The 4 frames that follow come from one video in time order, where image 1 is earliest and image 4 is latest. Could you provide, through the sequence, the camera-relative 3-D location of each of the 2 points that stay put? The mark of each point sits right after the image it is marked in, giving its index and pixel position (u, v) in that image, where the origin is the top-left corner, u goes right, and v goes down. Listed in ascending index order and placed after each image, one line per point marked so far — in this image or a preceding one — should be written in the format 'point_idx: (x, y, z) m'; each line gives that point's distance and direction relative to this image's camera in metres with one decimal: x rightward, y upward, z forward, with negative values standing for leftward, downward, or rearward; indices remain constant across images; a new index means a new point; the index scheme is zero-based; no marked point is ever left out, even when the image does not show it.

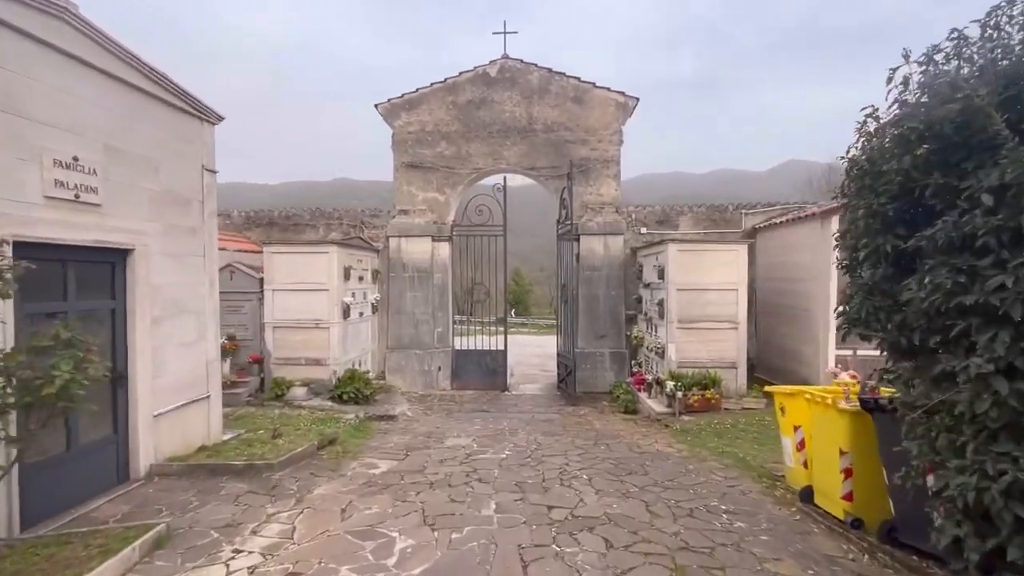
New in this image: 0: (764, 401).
0: (+4.4, -2.0, +8.6) m
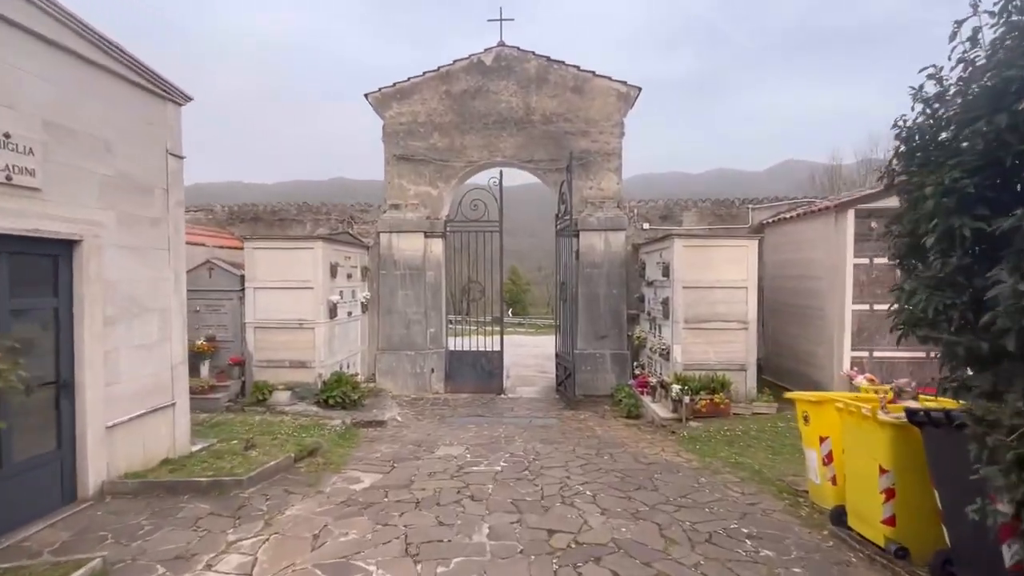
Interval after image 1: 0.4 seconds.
0: (+4.3, -1.9, +8.1) m
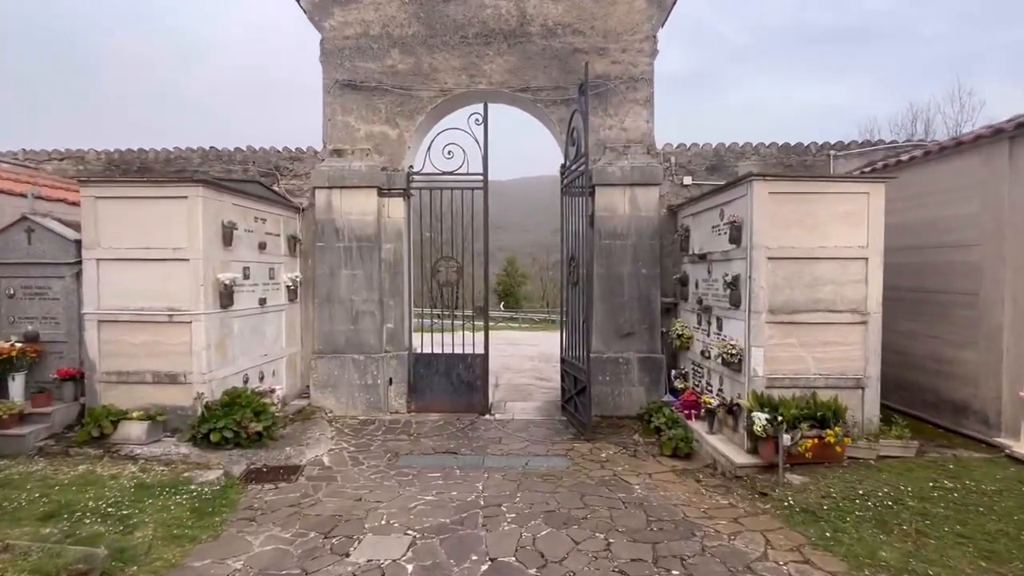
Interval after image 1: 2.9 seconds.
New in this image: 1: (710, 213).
0: (+4.2, -1.6, +5.1) m
1: (+2.6, +1.0, +6.5) m
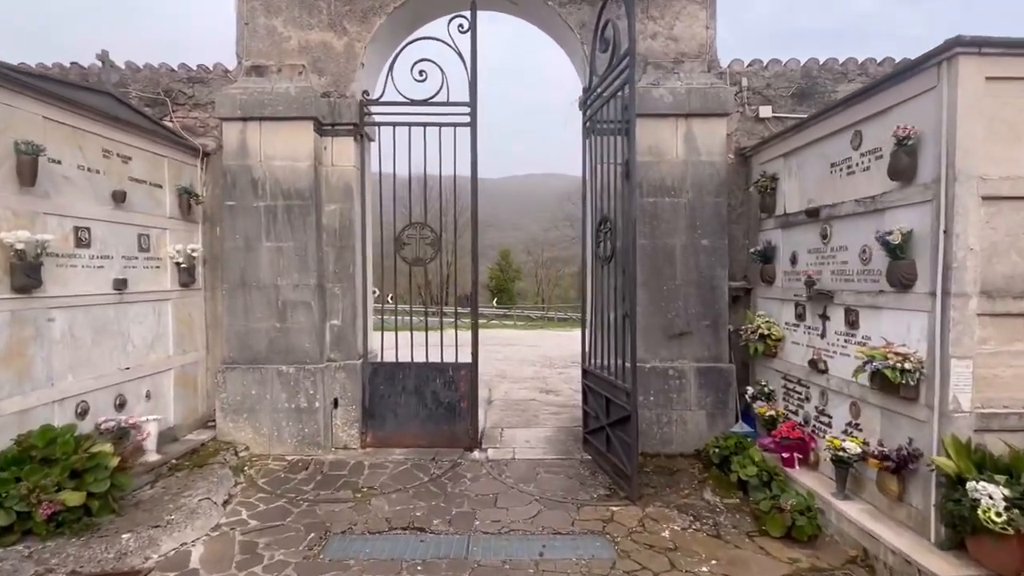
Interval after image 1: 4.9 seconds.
0: (+4.2, -1.4, +2.8) m
1: (+2.6, +1.2, +4.1) m
